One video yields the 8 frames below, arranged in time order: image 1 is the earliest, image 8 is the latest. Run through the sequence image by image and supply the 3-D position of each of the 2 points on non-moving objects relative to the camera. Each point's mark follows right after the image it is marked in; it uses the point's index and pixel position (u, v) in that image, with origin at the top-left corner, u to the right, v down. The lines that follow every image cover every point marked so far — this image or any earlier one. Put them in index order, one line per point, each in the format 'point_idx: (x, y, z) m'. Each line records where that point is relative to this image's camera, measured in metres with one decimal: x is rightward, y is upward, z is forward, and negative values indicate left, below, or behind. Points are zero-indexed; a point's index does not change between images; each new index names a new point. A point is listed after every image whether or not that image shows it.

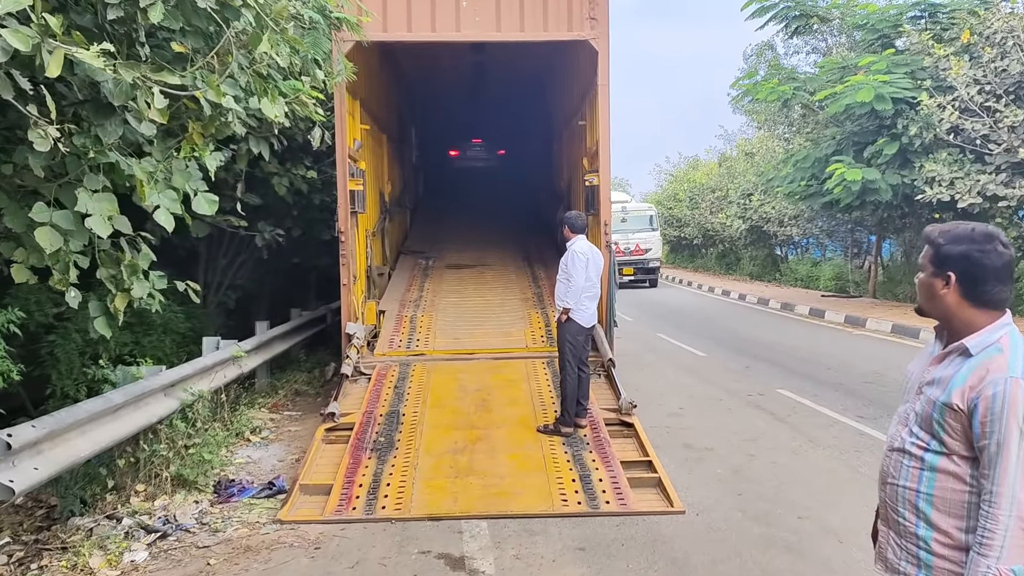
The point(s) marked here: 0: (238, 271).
0: (-2.8, +0.2, +8.4) m
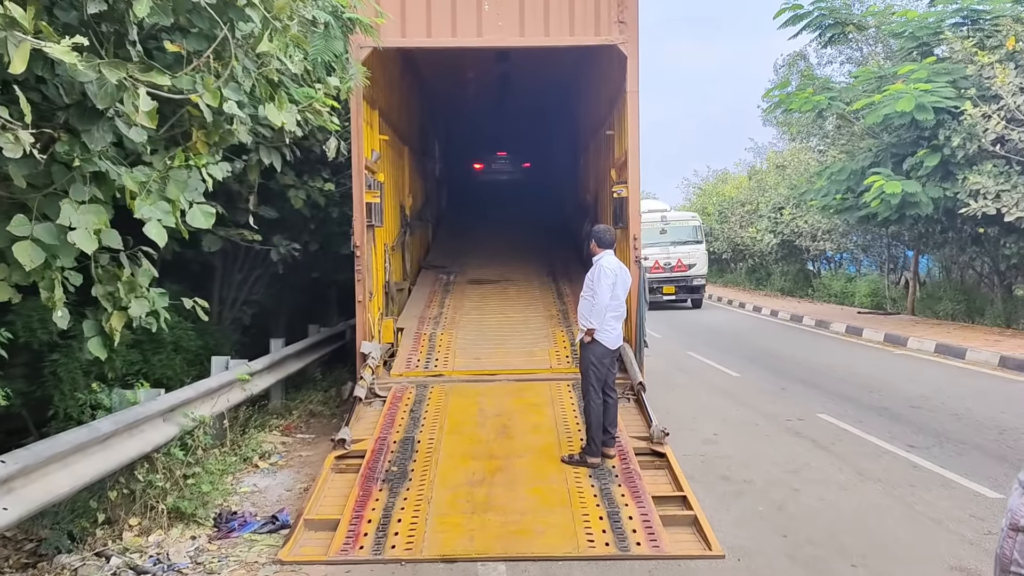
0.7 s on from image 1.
0: (-2.6, 0.0, +8.2) m
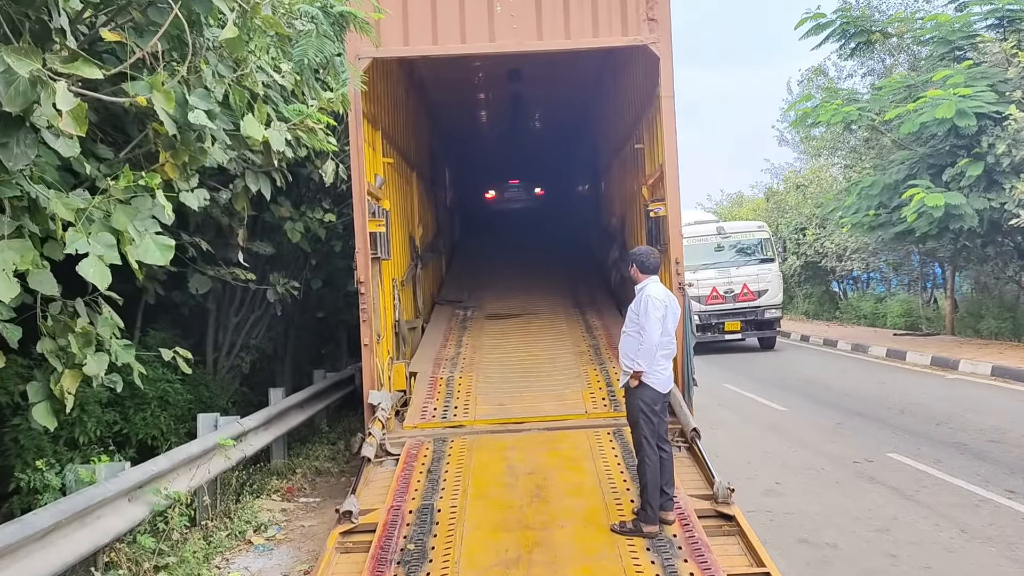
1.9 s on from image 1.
0: (-2.4, -0.4, +7.5) m
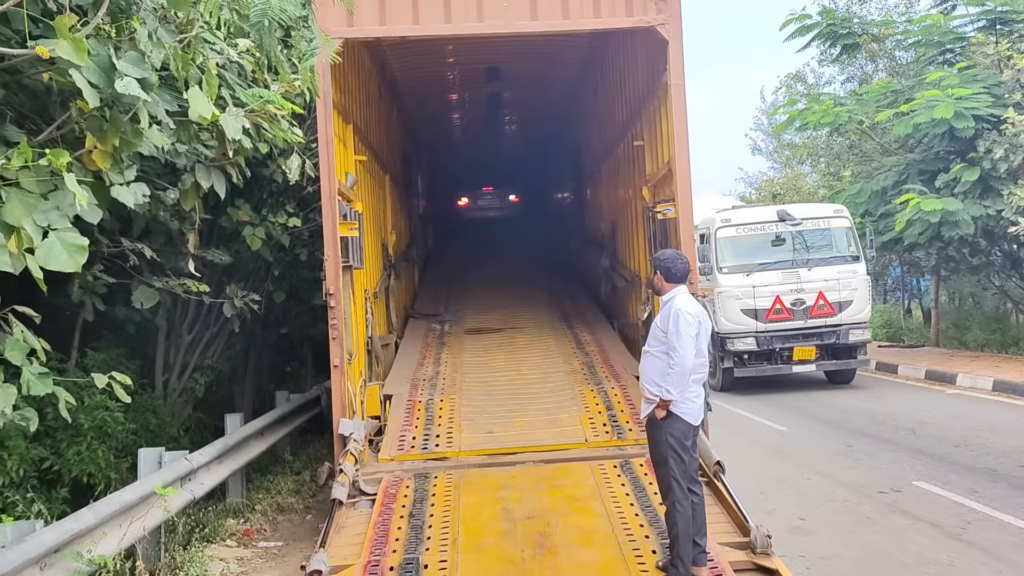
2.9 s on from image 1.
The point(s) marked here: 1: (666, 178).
0: (-2.5, -0.5, +6.8) m
1: (+0.9, +0.7, +5.0) m
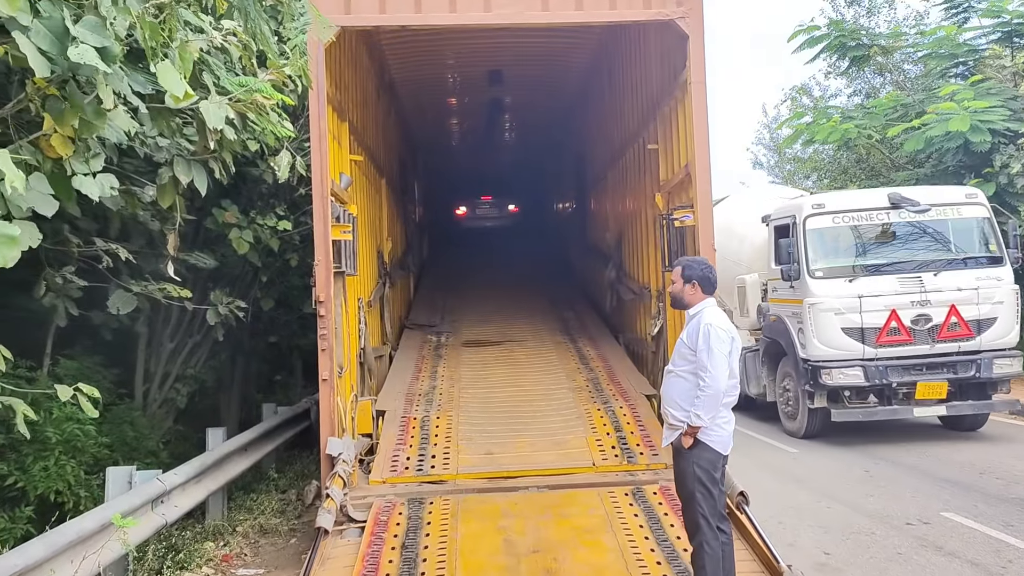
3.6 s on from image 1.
0: (-2.5, -0.5, +6.4) m
1: (+1.0, +0.6, +4.7) m
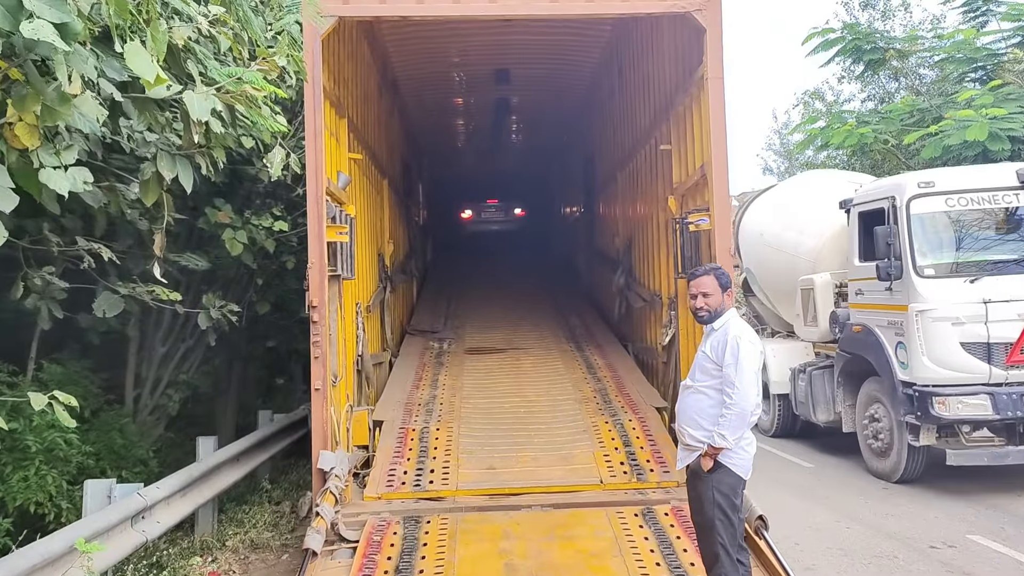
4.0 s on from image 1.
0: (-2.5, -0.6, +6.2) m
1: (+1.0, +0.6, +4.5) m
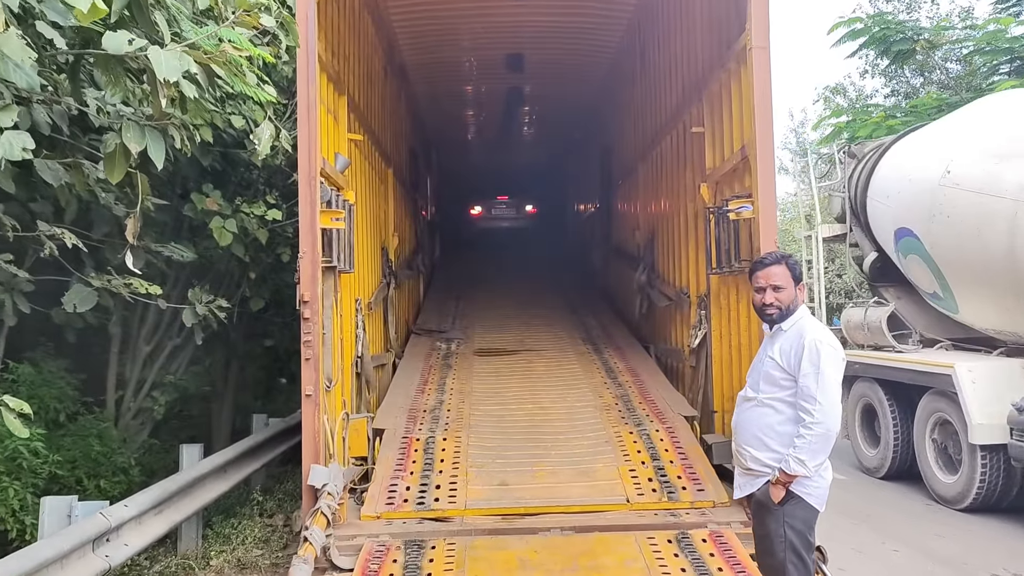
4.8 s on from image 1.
0: (-2.4, -0.5, +5.7) m
1: (+1.1, +0.6, +4.0) m
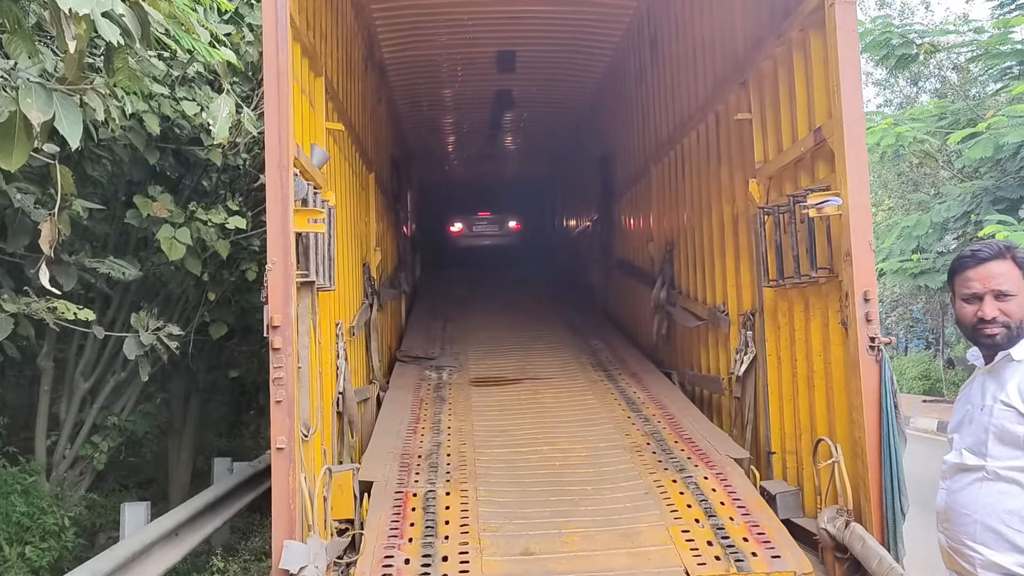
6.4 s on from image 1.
0: (-2.3, -0.7, +4.9) m
1: (+1.2, +0.5, +3.3) m
